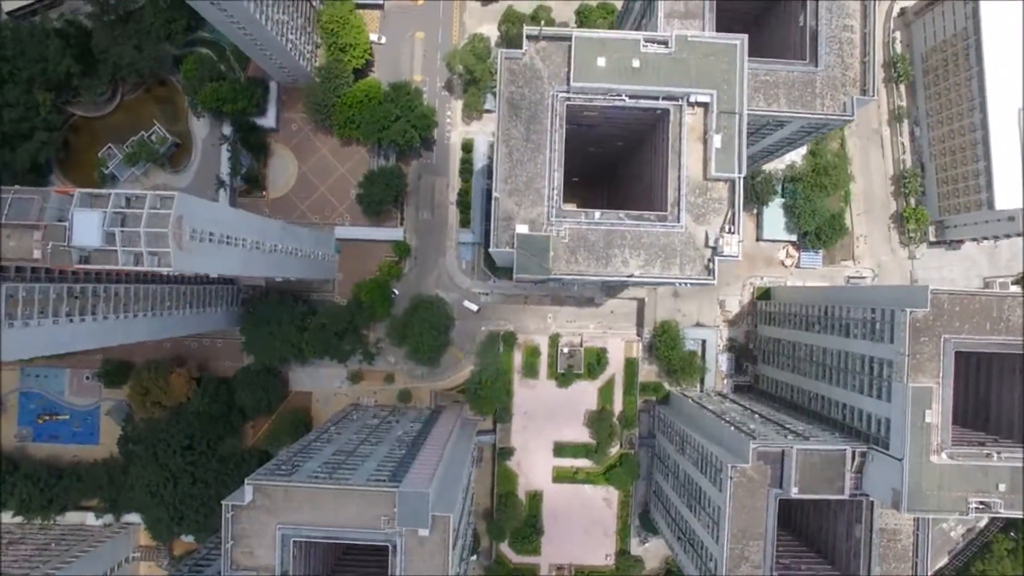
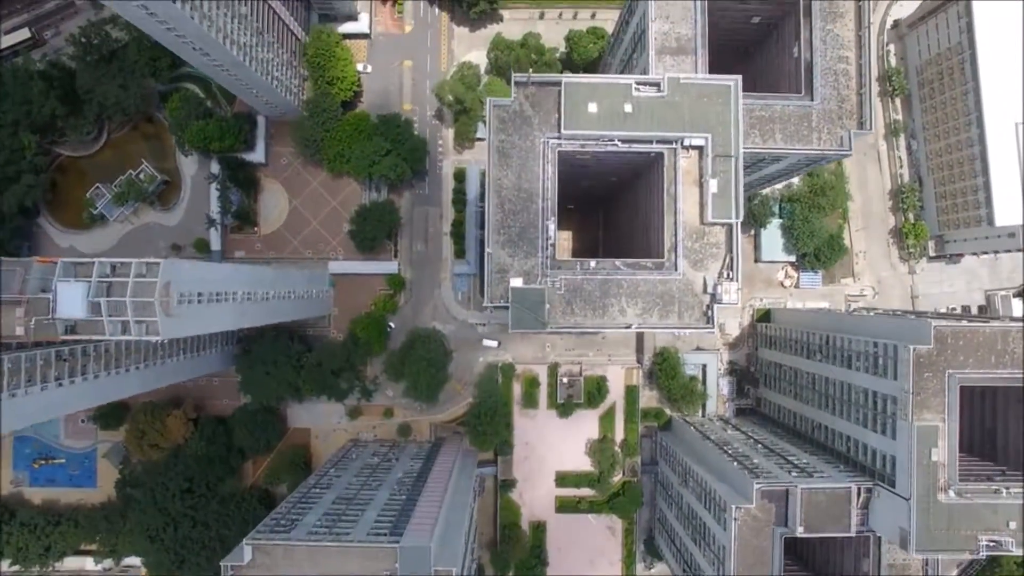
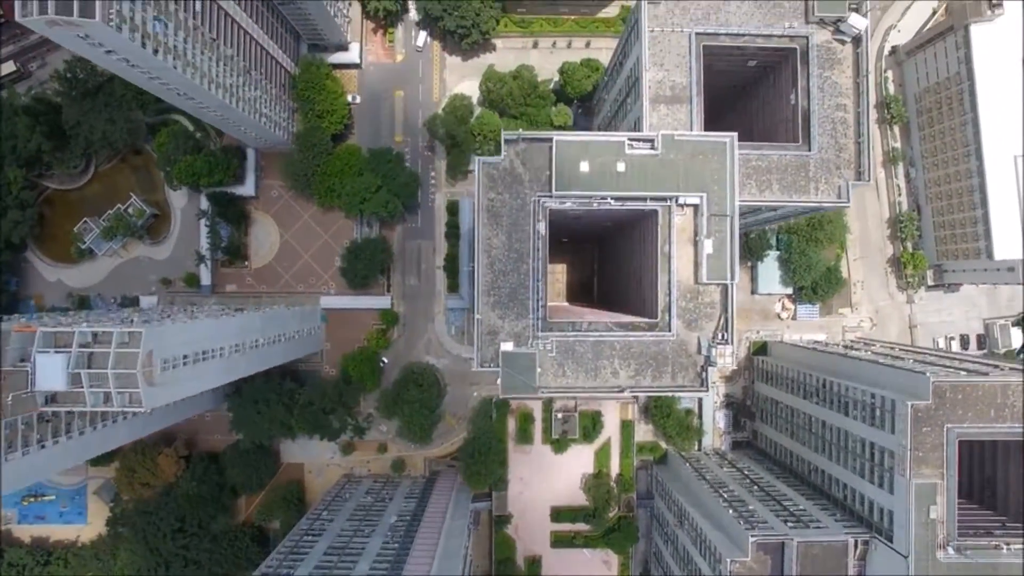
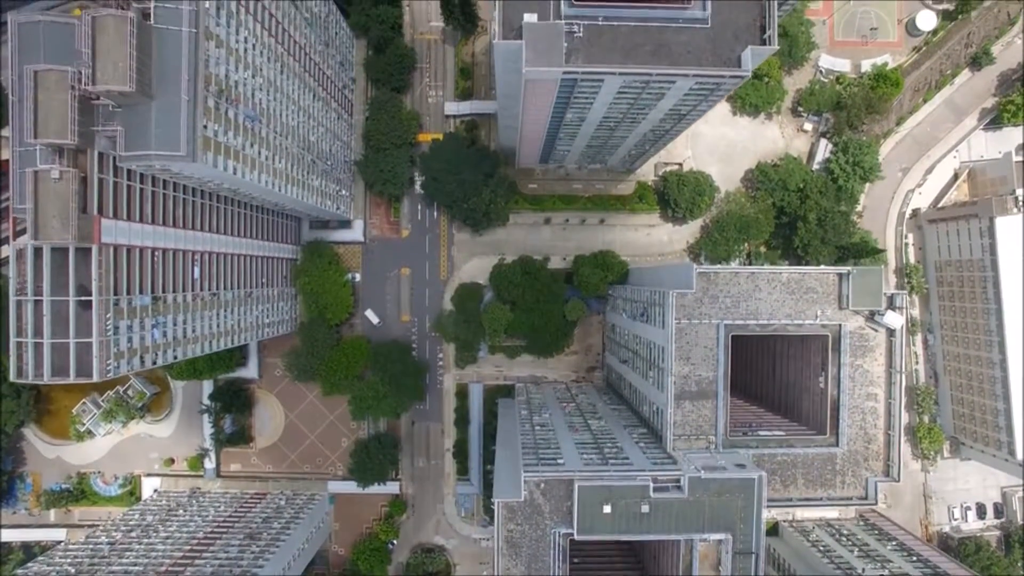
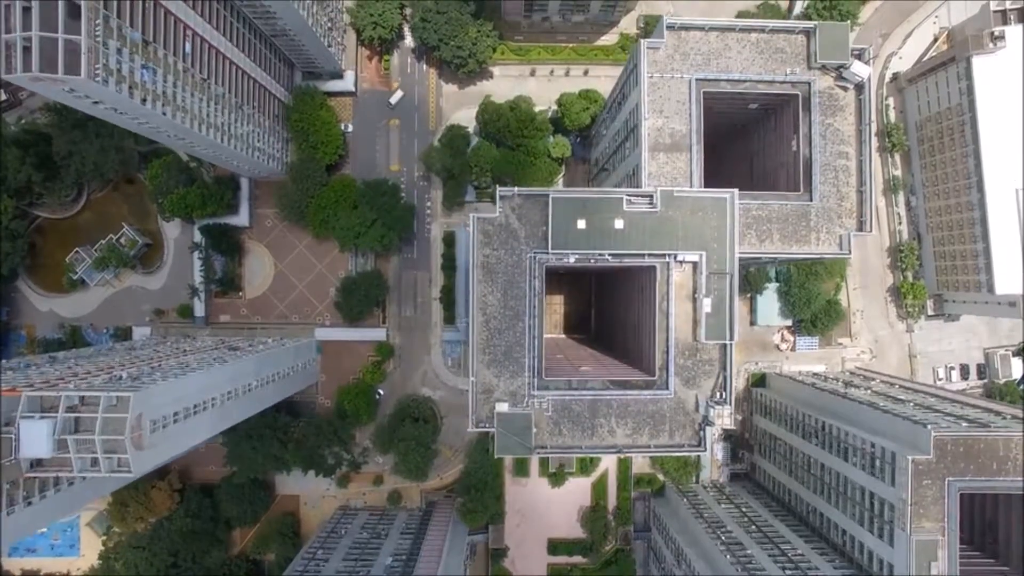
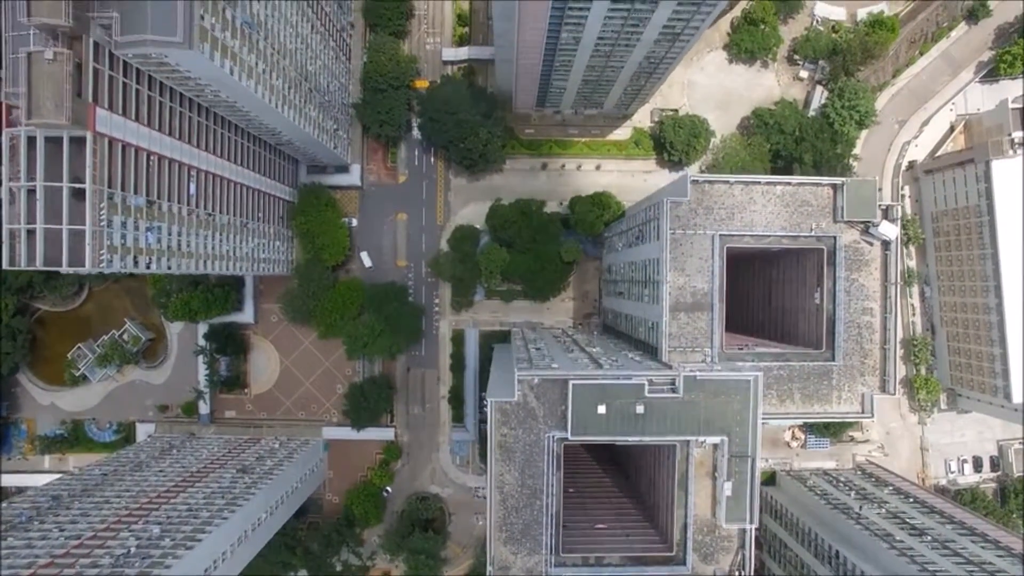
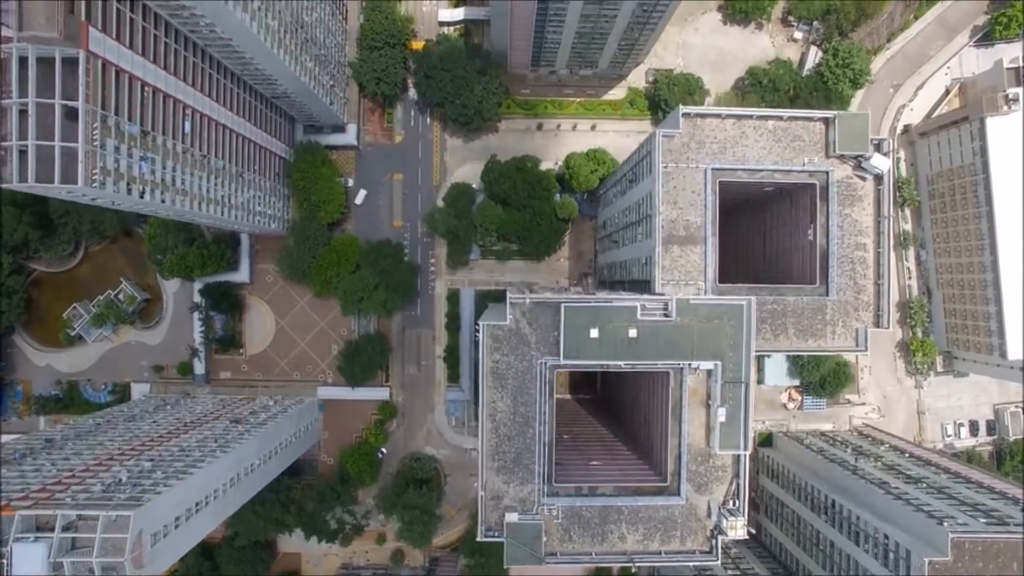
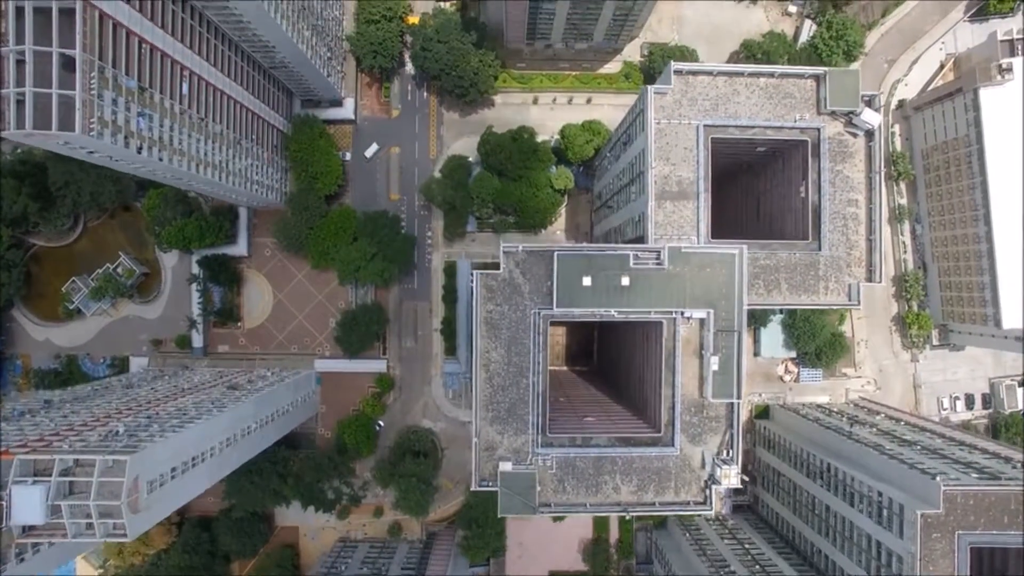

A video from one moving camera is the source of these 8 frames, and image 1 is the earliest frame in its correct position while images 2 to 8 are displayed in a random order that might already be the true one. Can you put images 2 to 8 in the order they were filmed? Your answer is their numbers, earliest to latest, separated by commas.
2, 3, 5, 8, 7, 6, 4
